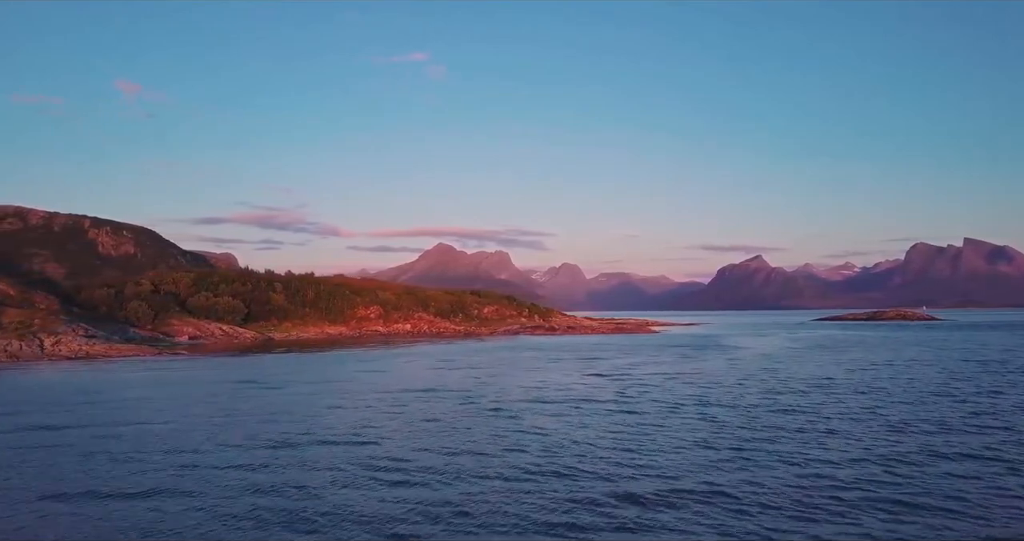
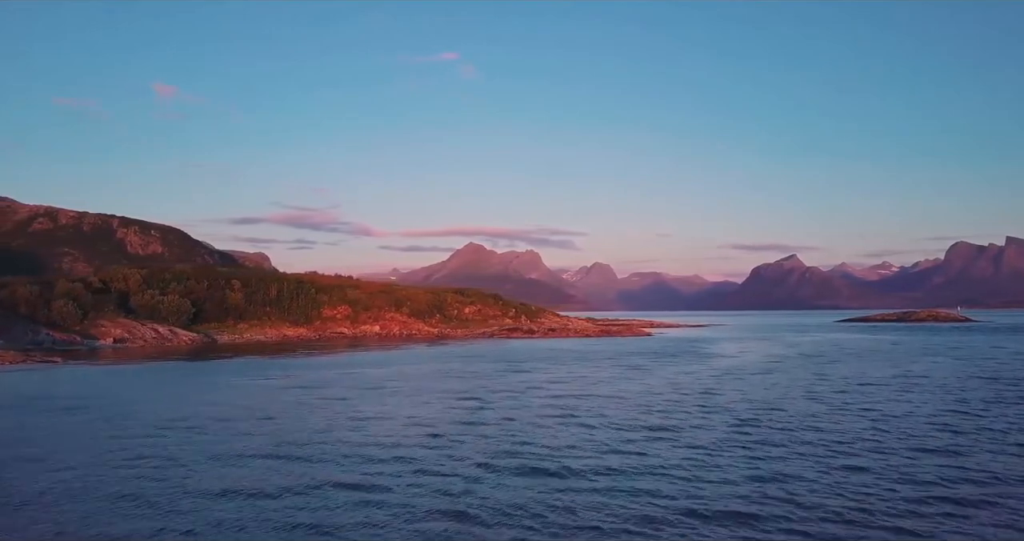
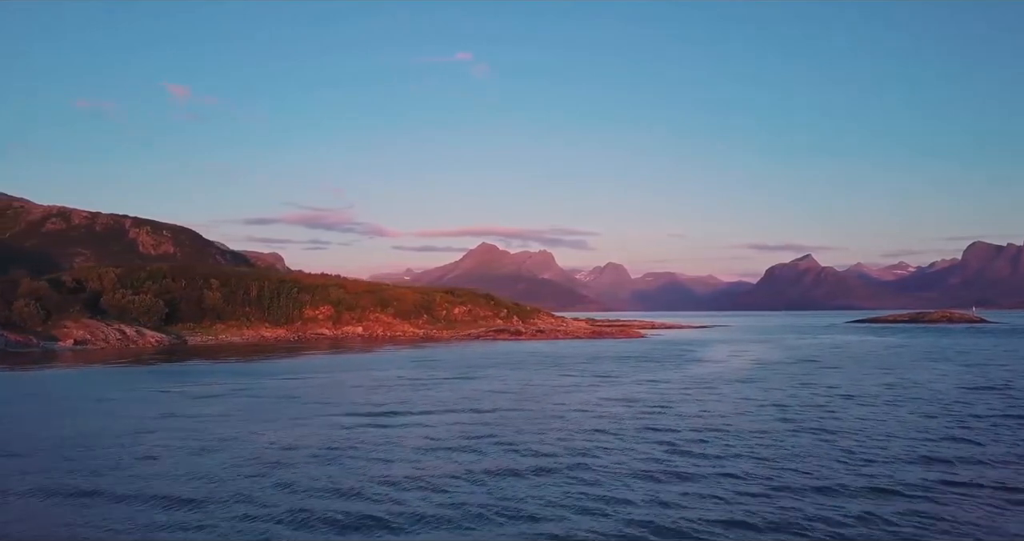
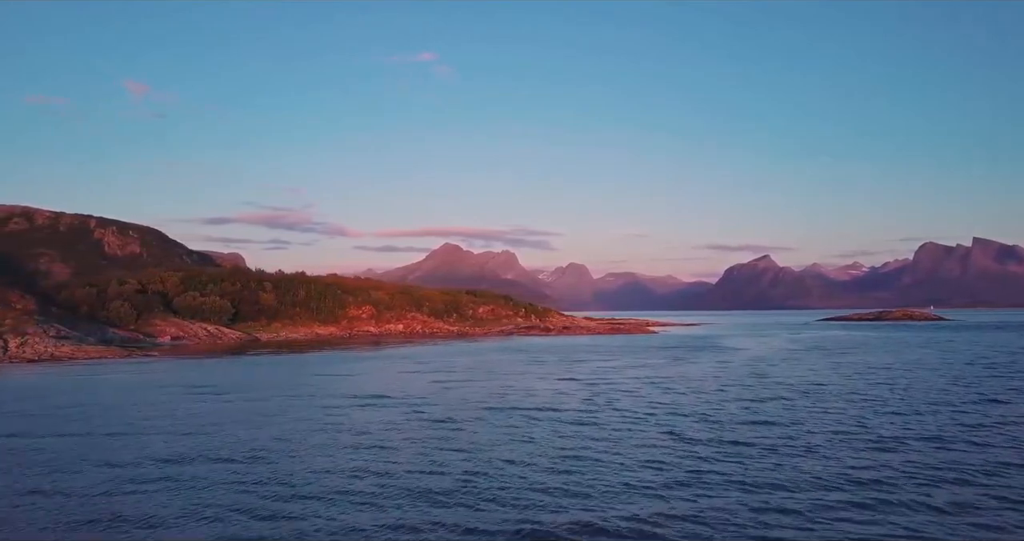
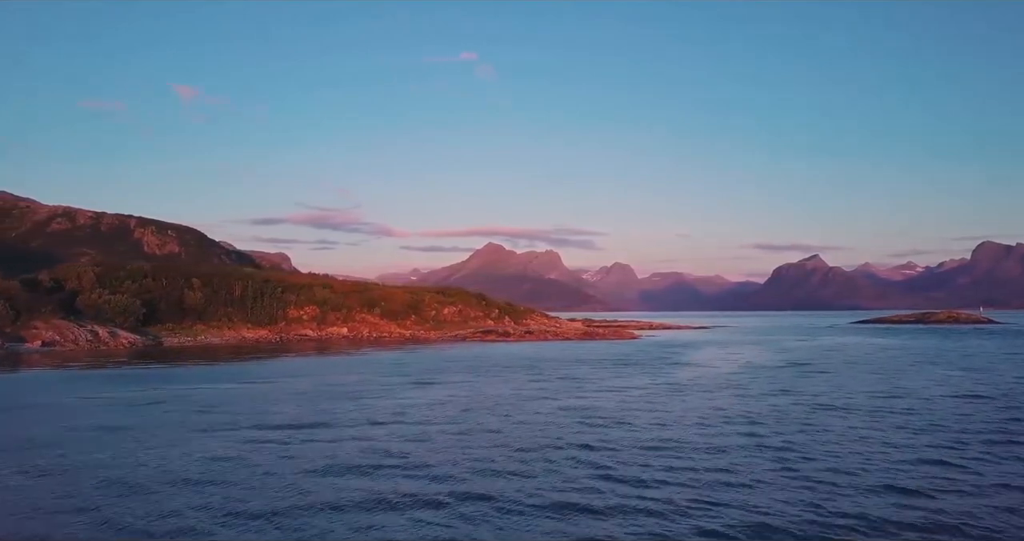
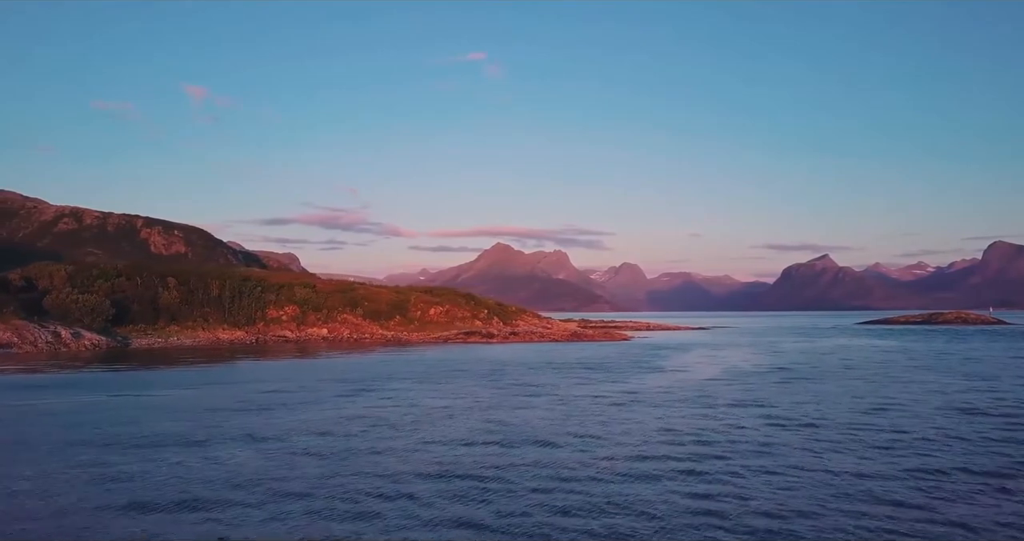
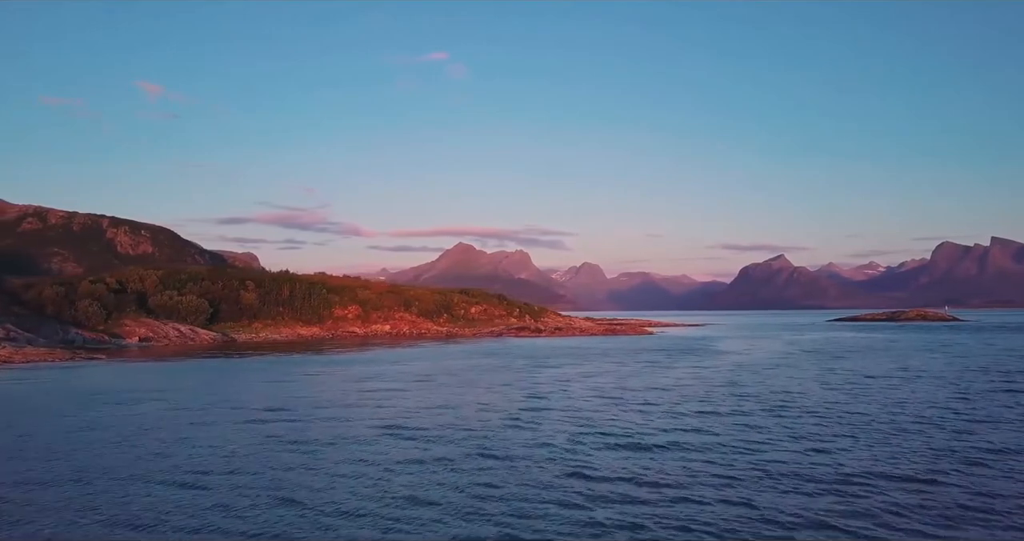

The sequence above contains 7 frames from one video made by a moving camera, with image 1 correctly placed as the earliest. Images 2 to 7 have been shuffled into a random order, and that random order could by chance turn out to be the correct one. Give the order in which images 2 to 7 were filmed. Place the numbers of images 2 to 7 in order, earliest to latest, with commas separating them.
4, 7, 2, 3, 5, 6
